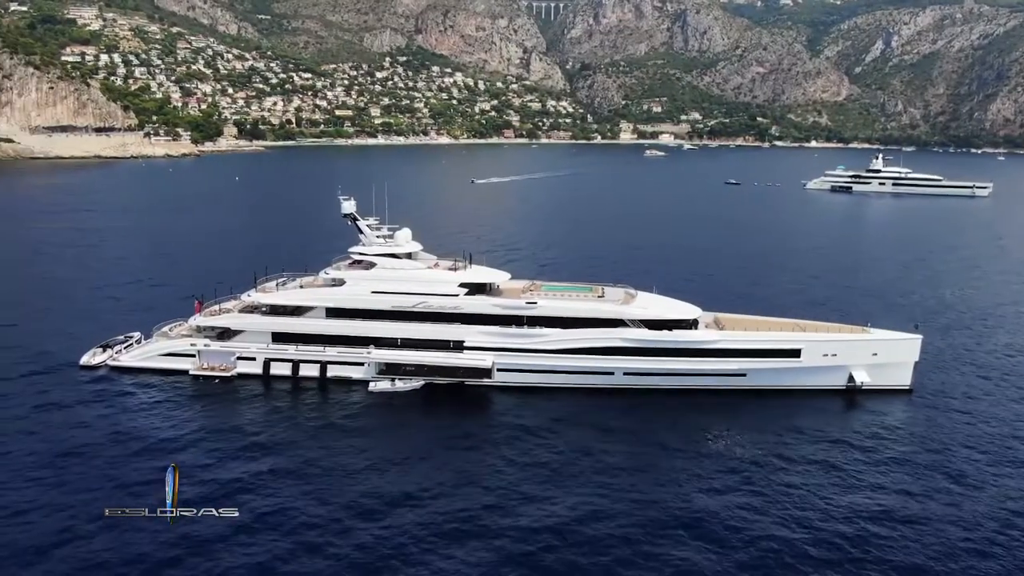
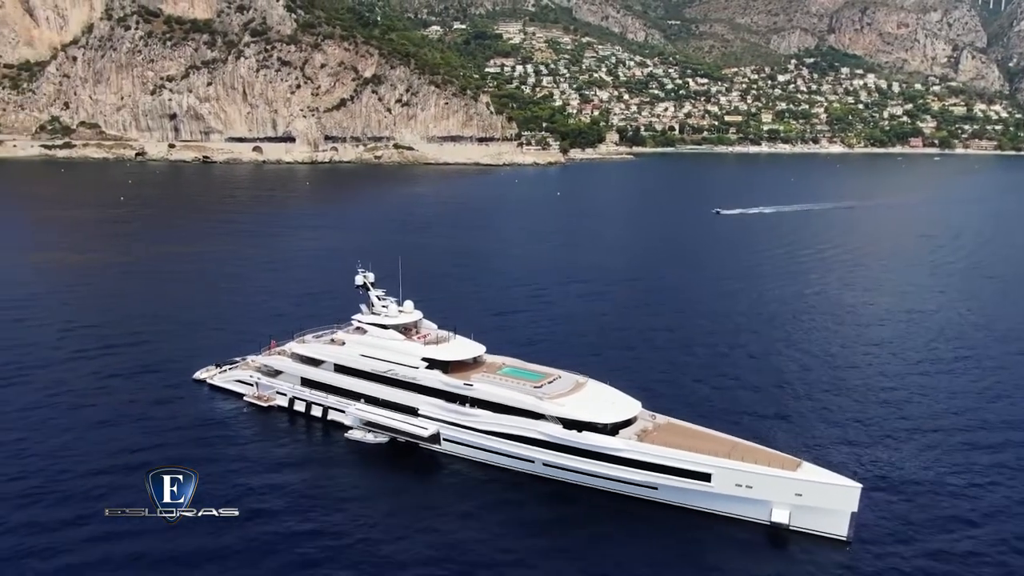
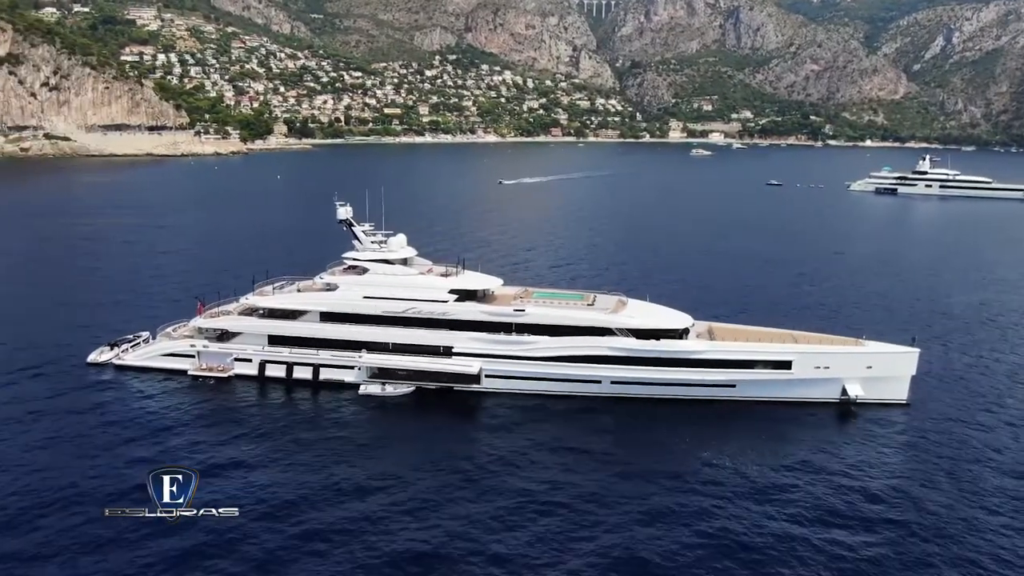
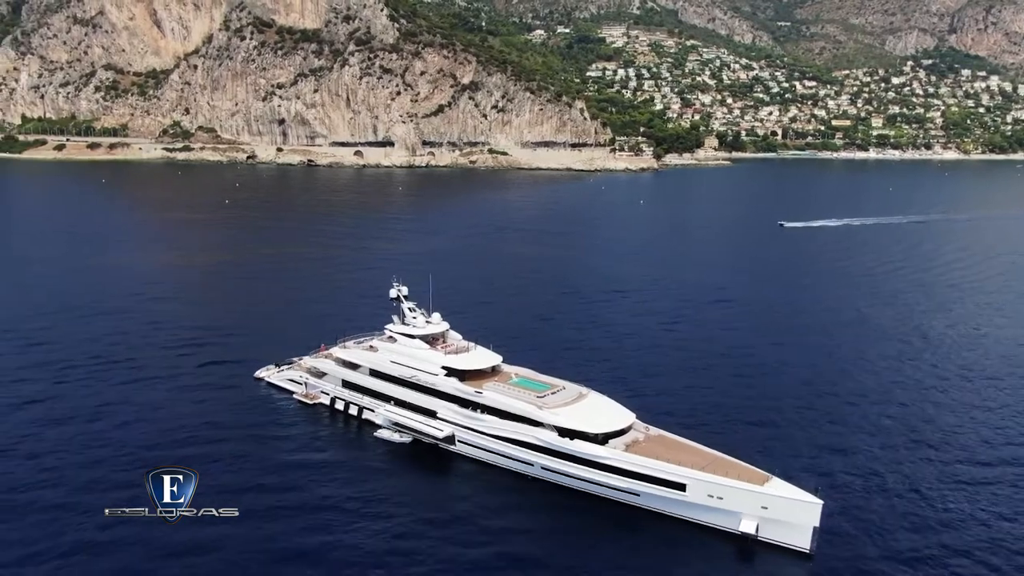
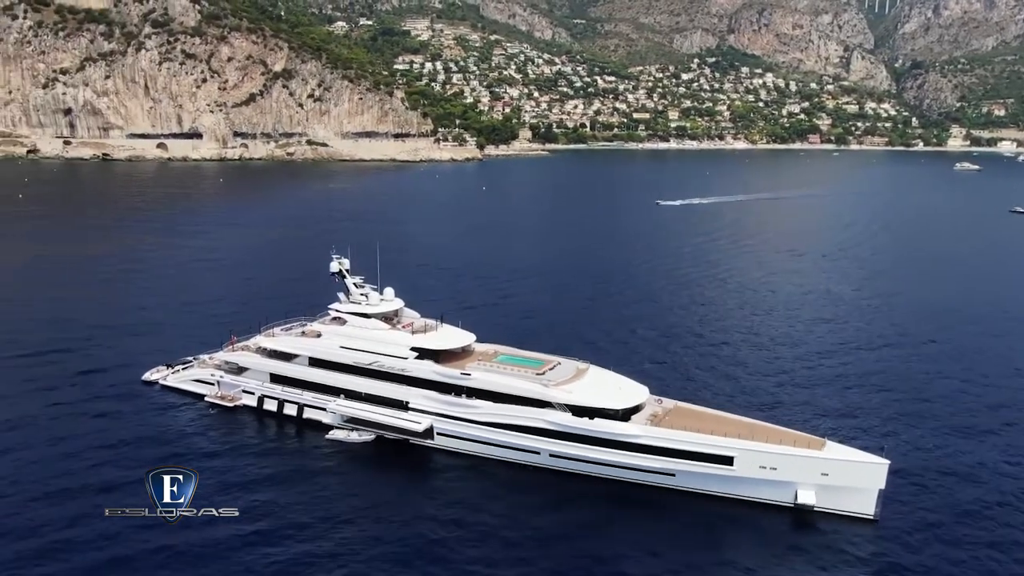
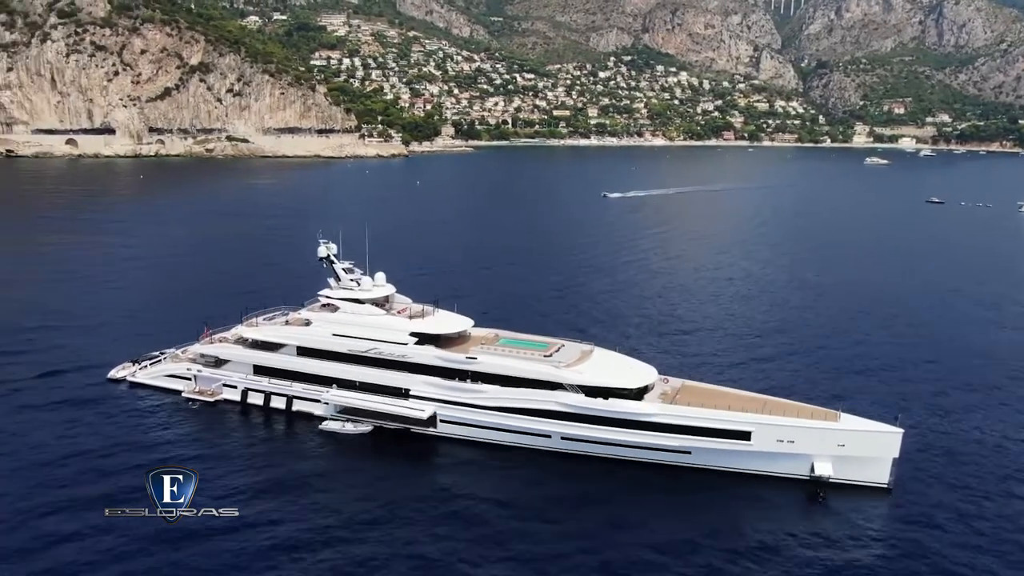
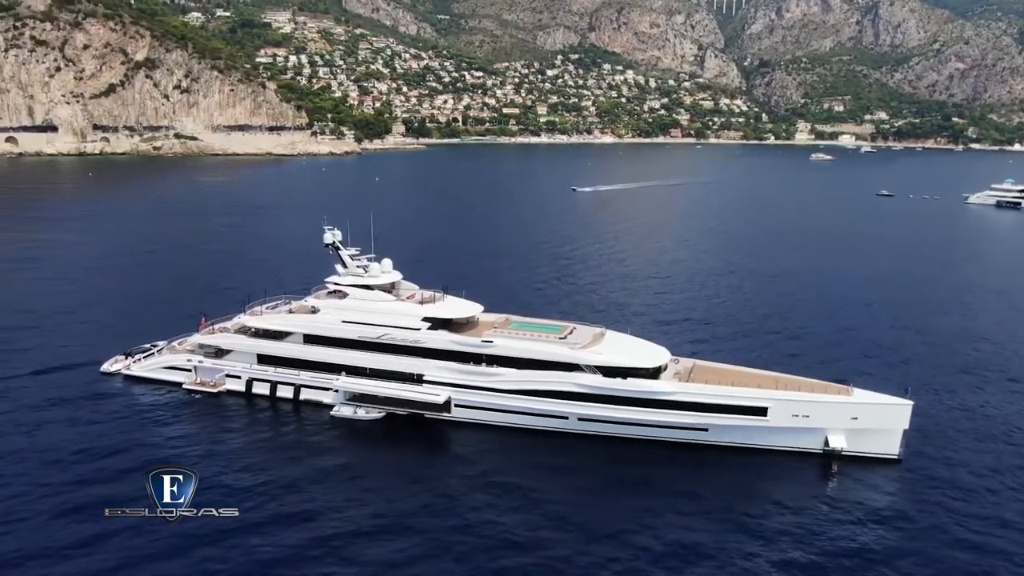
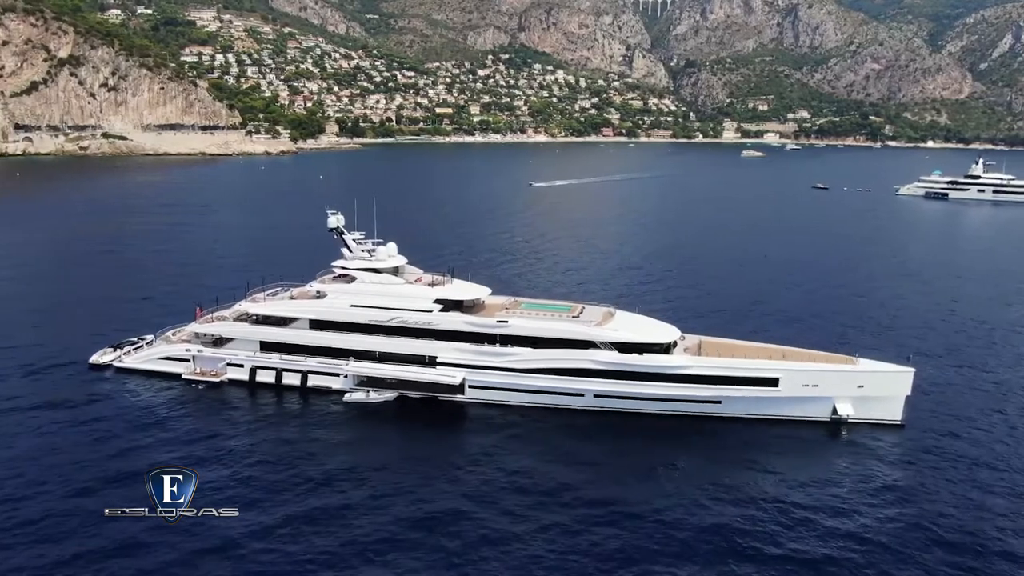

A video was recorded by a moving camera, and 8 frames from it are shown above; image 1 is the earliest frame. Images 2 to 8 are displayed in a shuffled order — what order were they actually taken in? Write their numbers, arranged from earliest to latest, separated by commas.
3, 8, 7, 6, 5, 2, 4
